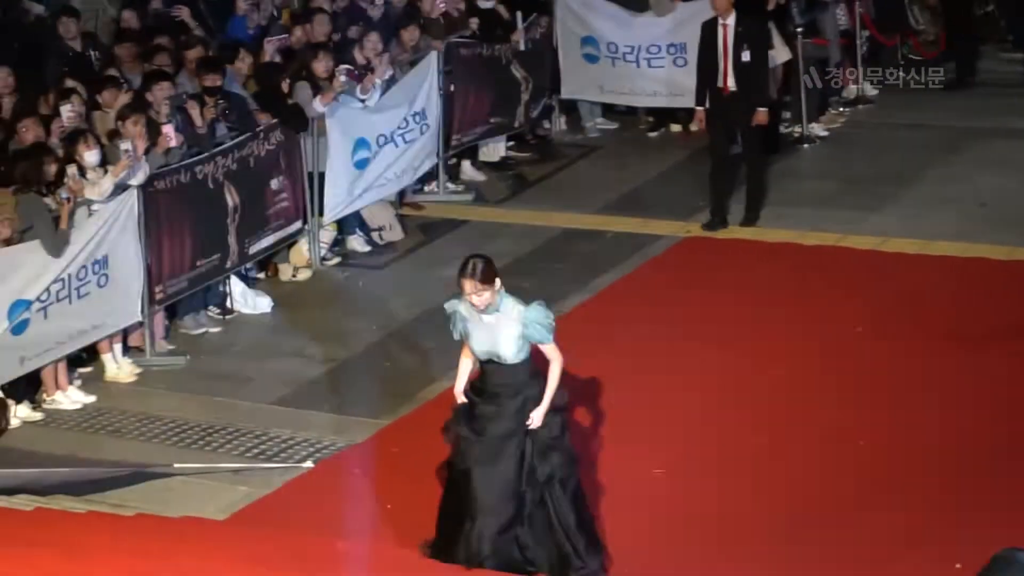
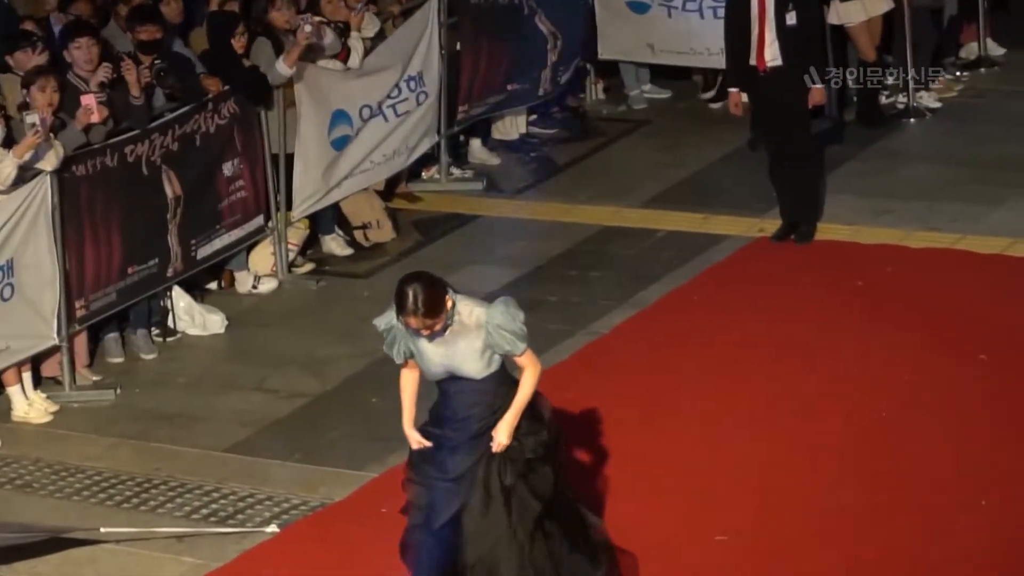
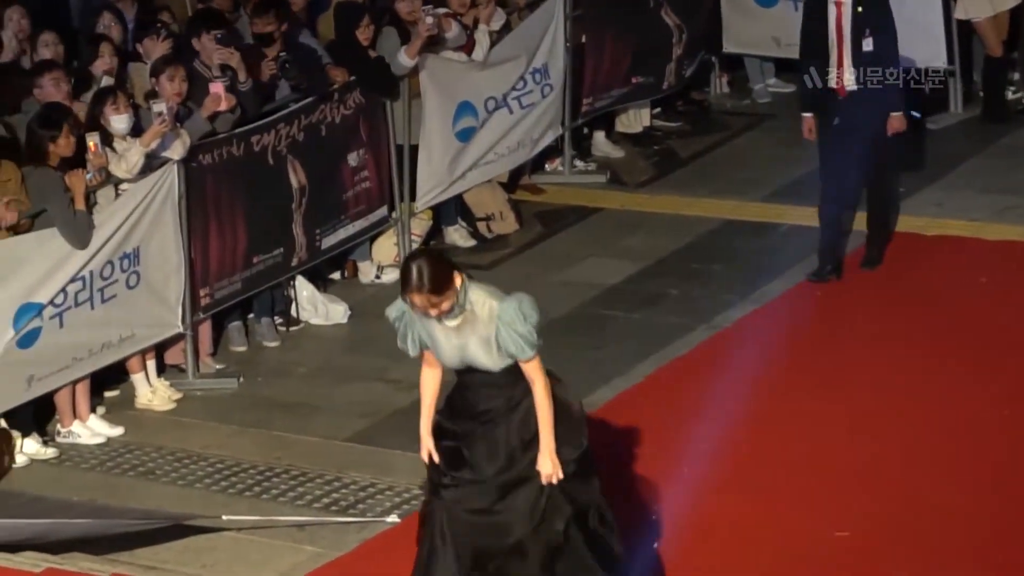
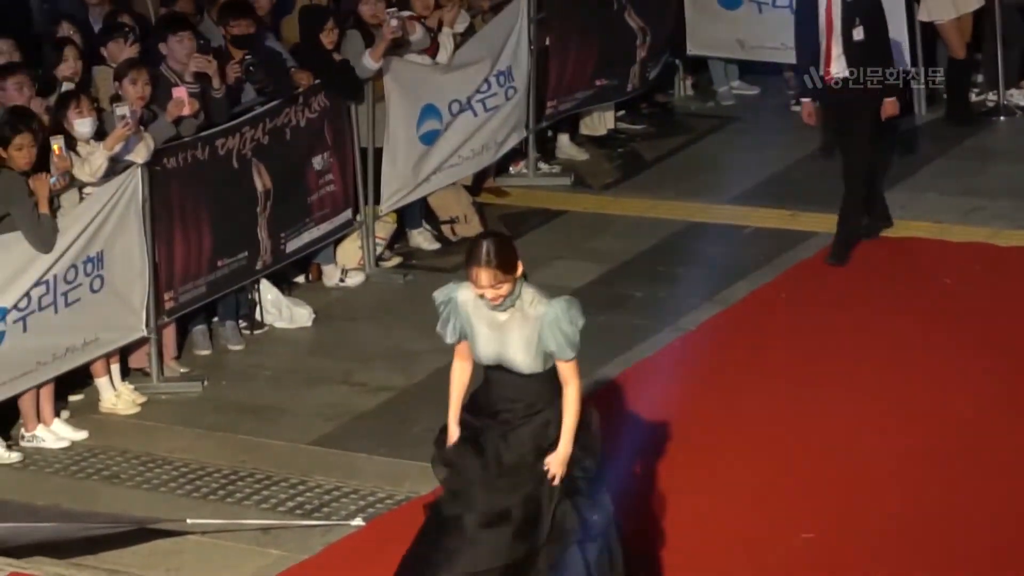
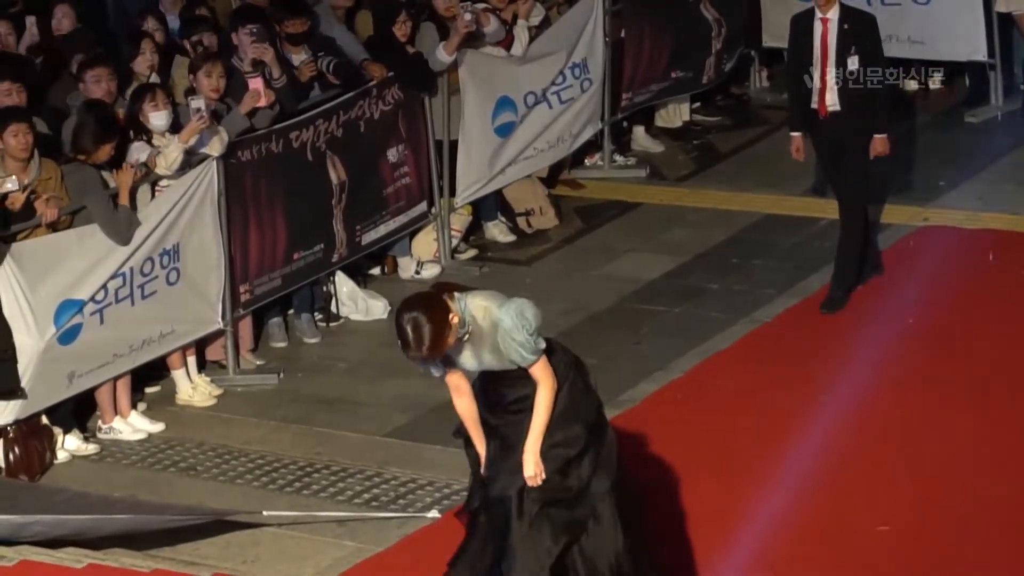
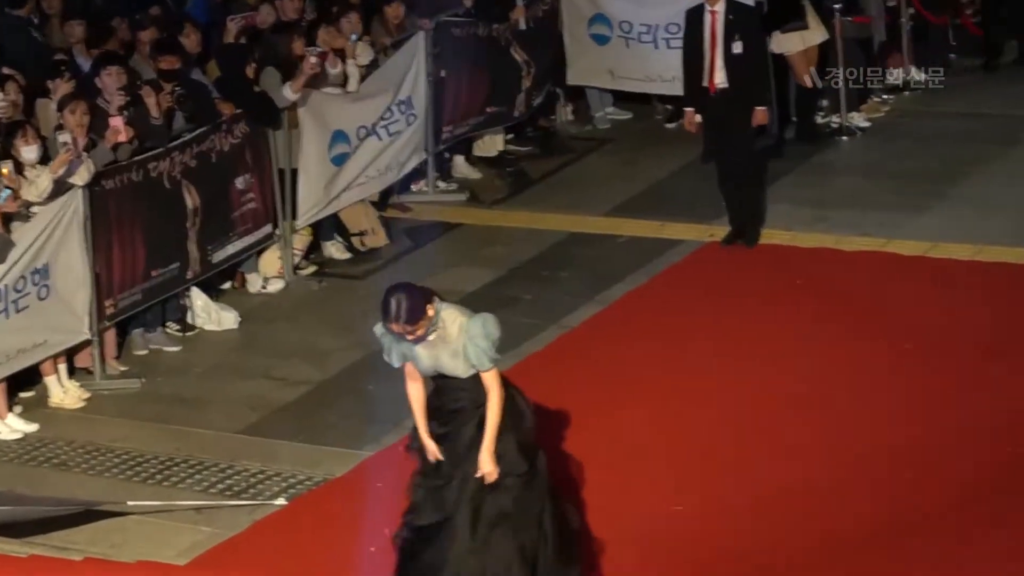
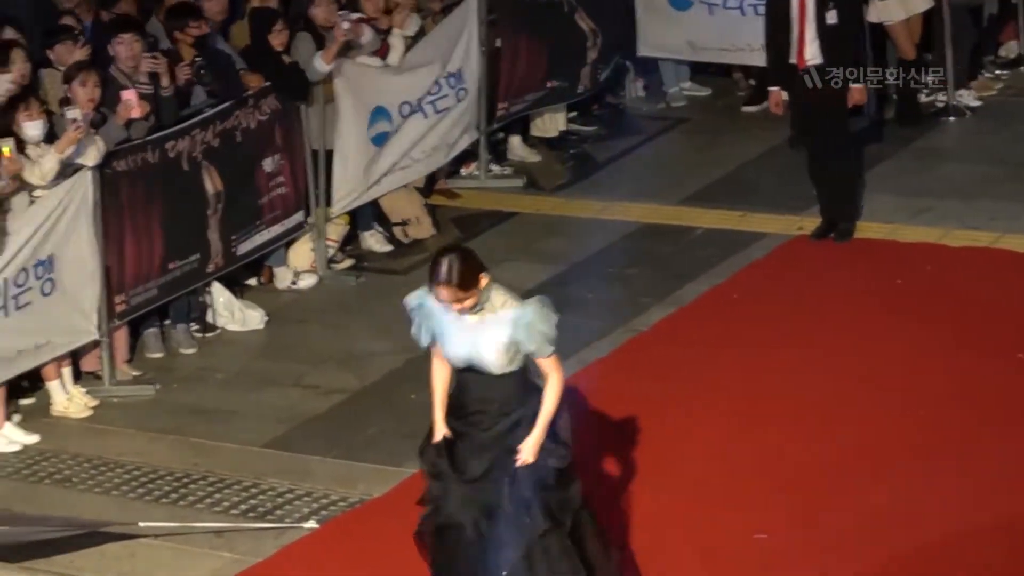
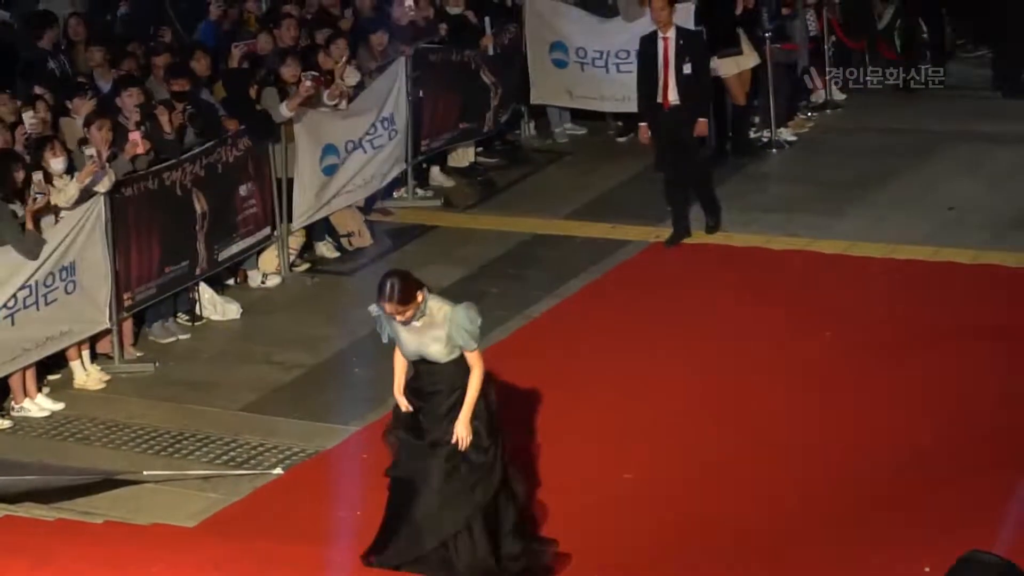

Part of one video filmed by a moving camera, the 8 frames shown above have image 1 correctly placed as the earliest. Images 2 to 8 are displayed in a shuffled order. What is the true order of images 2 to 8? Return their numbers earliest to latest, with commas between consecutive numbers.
8, 6, 2, 7, 4, 3, 5
